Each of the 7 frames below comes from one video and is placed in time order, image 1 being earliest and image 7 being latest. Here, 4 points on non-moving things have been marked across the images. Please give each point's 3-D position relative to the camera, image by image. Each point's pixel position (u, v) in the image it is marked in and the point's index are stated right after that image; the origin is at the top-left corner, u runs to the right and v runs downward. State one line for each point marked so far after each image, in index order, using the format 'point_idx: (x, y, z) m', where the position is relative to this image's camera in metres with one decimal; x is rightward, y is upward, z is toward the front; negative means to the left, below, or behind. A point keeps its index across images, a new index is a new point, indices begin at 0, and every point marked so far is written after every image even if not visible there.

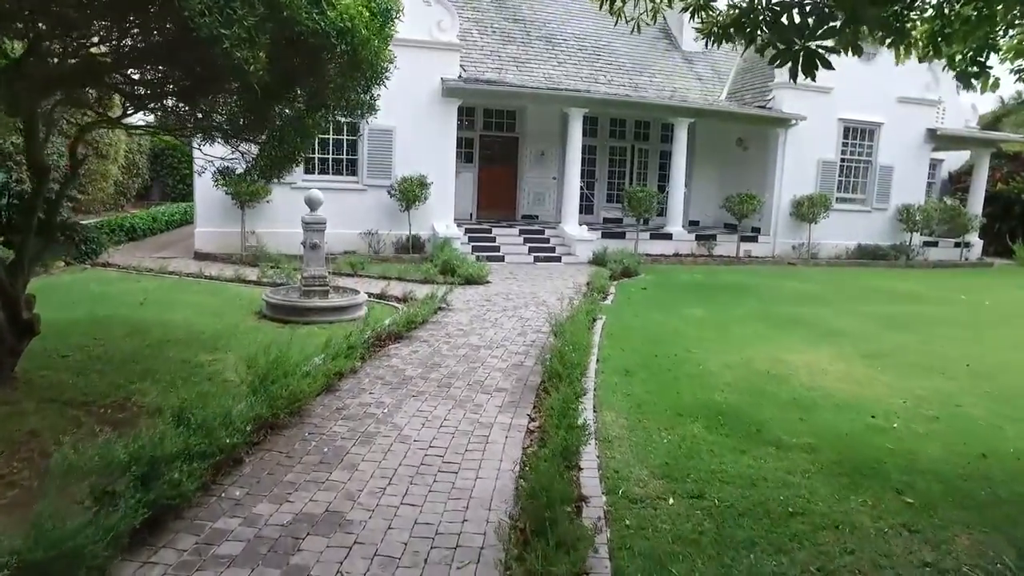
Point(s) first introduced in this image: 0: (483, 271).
0: (-0.4, +0.2, +9.6) m
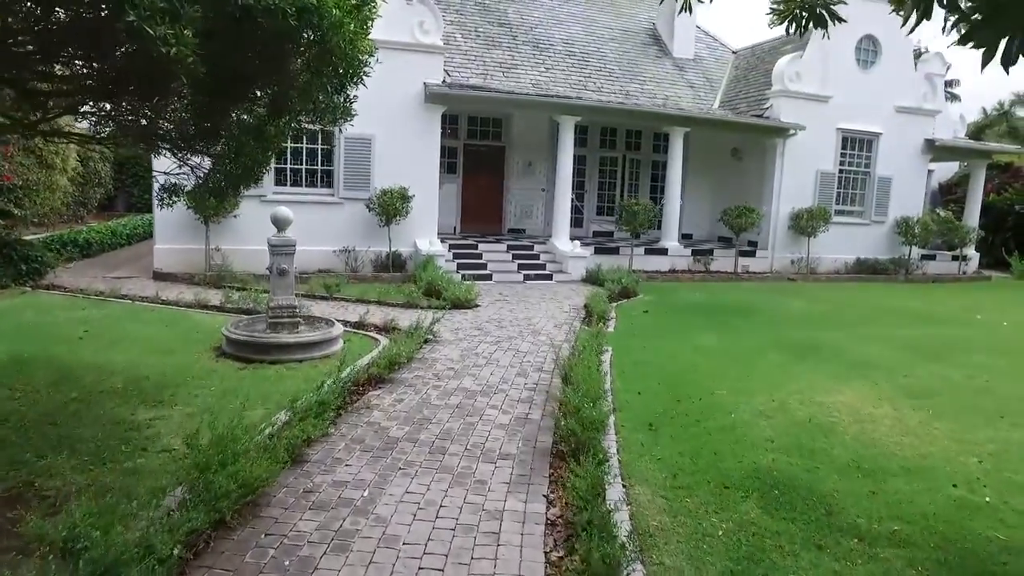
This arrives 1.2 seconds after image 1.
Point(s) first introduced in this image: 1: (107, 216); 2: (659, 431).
0: (-0.5, -0.1, +8.8) m
1: (-9.7, +1.7, +16.5) m
2: (+1.0, -1.0, +4.5) m
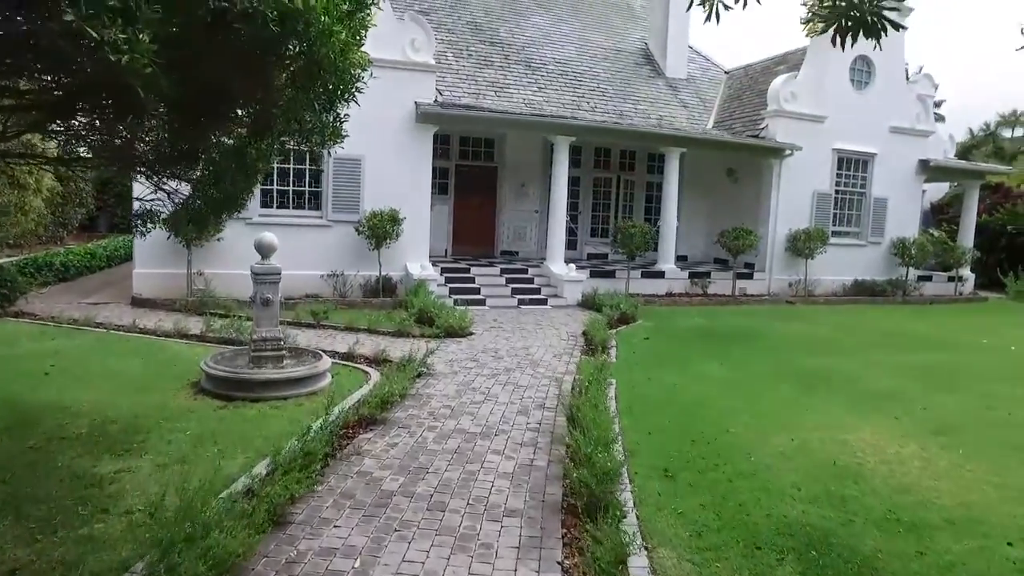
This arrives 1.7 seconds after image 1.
0: (-0.6, -0.4, +8.4) m
1: (-9.9, +1.2, +16.0) m
2: (+1.0, -1.2, +4.2) m
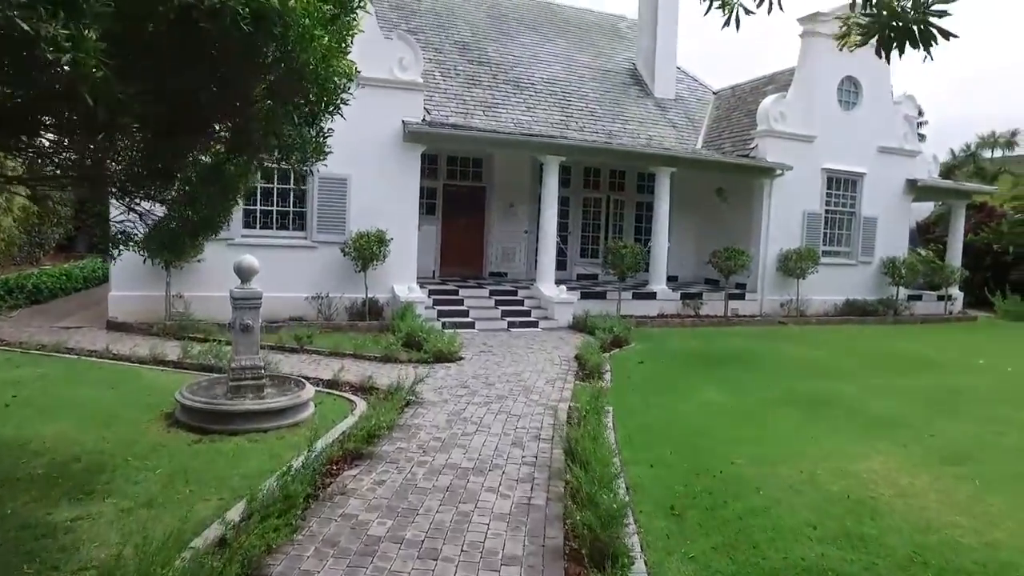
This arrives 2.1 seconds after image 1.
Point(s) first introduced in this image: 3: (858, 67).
0: (-0.7, -0.7, +8.1) m
1: (-10.2, +0.6, +15.6) m
2: (+1.0, -1.3, +3.9) m
3: (+7.7, +4.9, +15.3) m
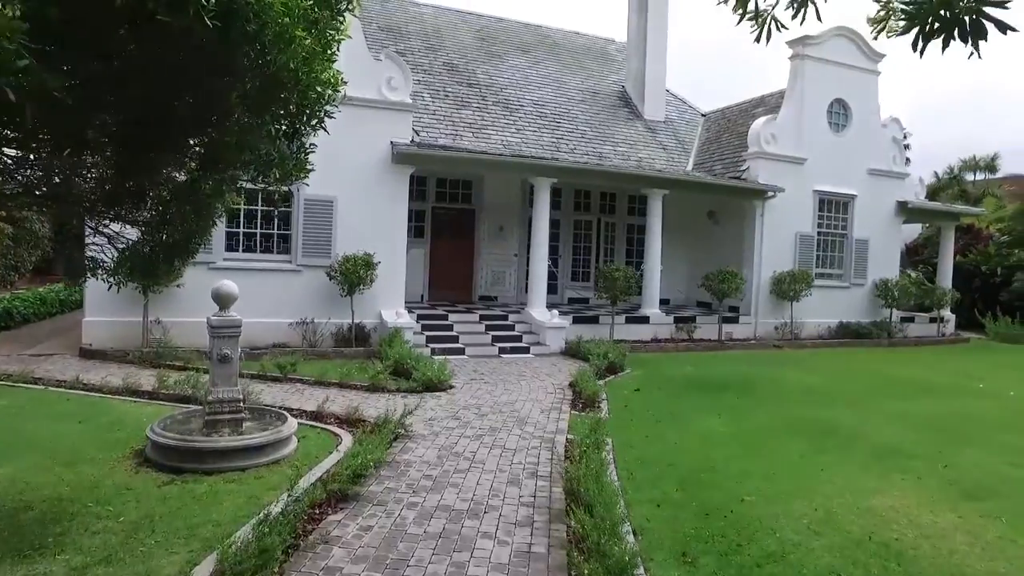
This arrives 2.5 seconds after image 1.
0: (-0.7, -1.0, +7.8) m
1: (-10.4, +0.1, +15.2) m
2: (+1.0, -1.5, +3.6) m
3: (+7.5, +4.4, +15.3) m
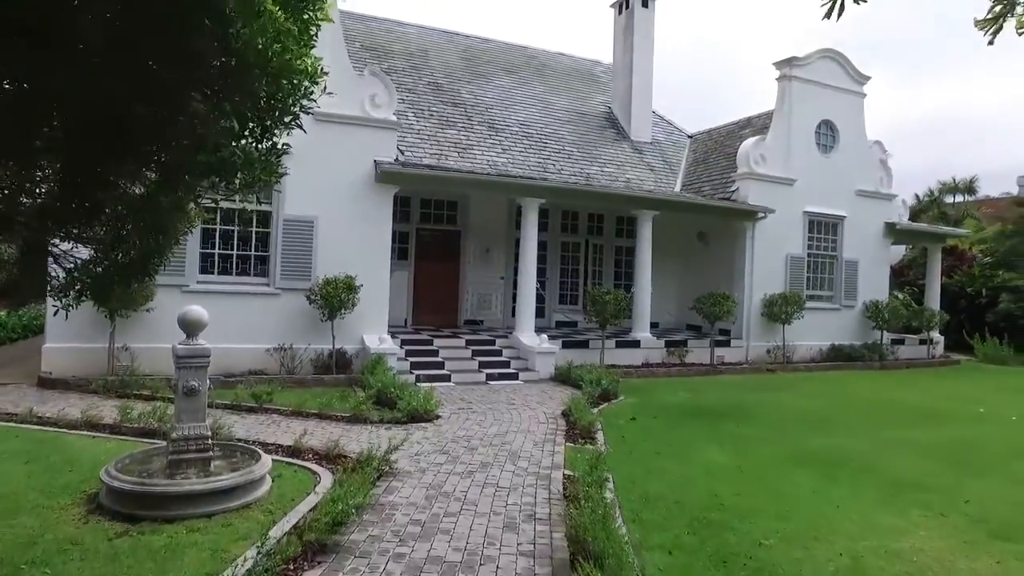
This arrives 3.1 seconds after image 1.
0: (-0.9, -1.2, +7.4) m
1: (-10.7, -0.4, +14.5) m
2: (+1.0, -1.6, +3.2) m
3: (+7.2, +3.9, +15.3) m
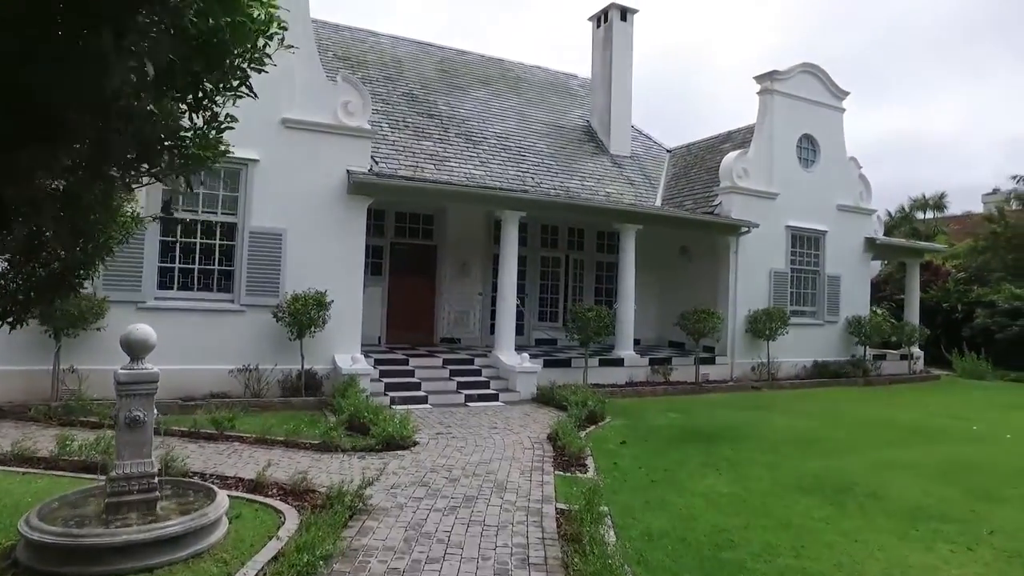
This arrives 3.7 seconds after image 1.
0: (-1.0, -1.4, +6.8) m
1: (-11.1, -0.8, +13.6) m
2: (+1.0, -1.6, +2.7) m
3: (+6.7, +3.6, +15.2) m
